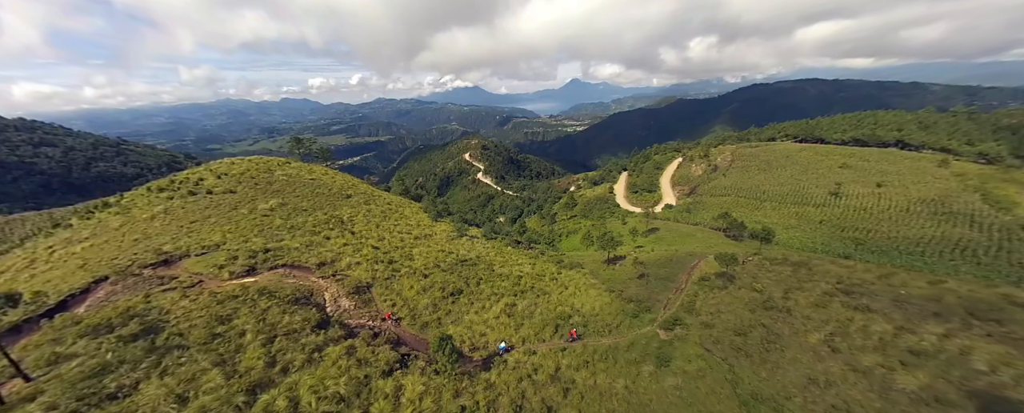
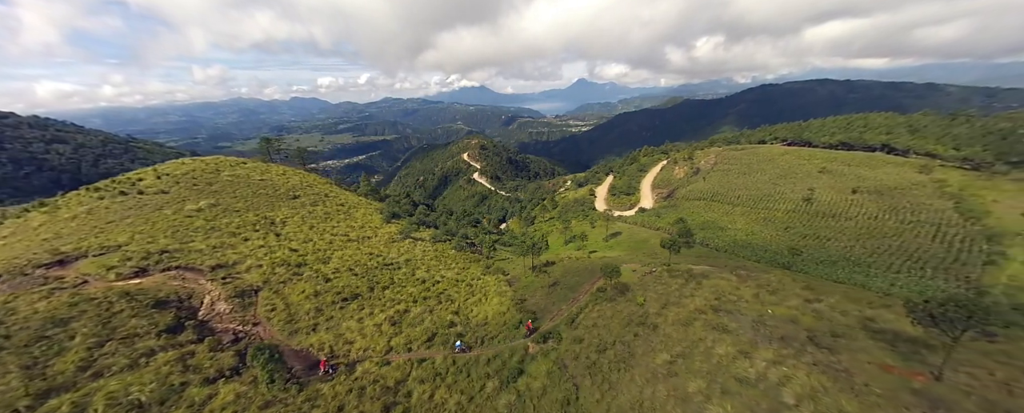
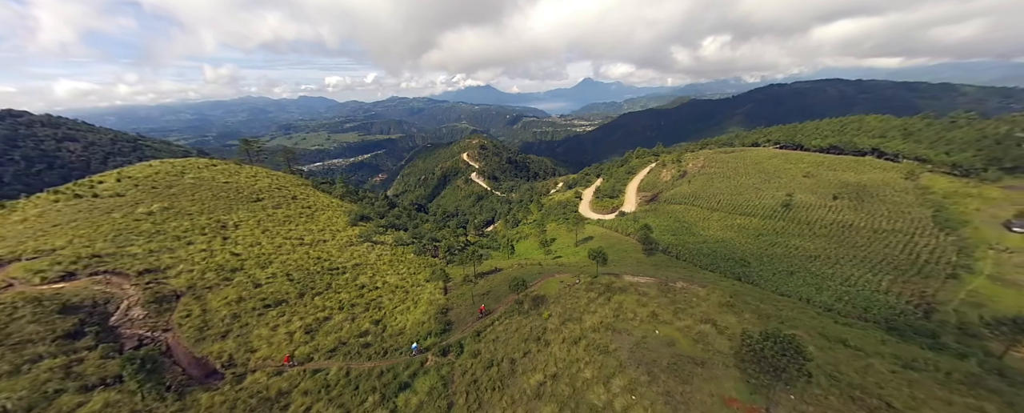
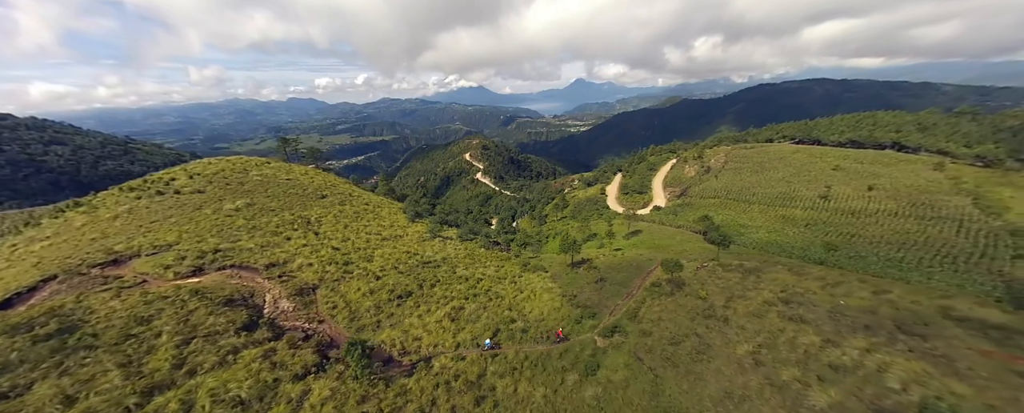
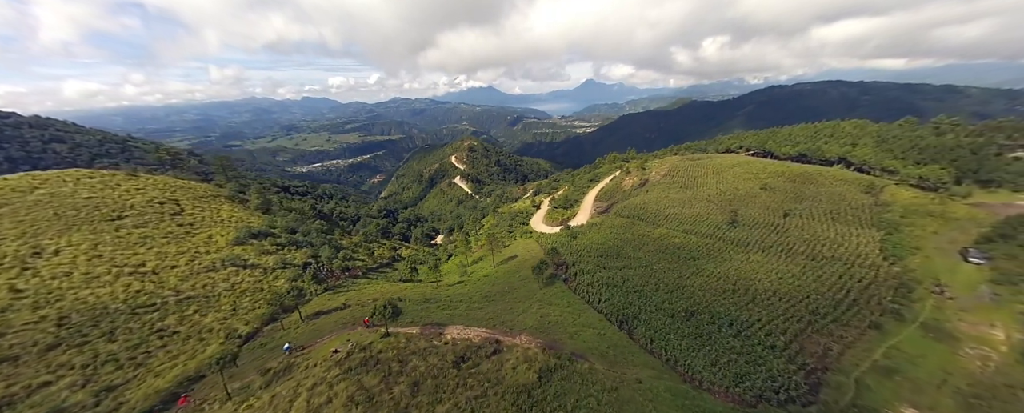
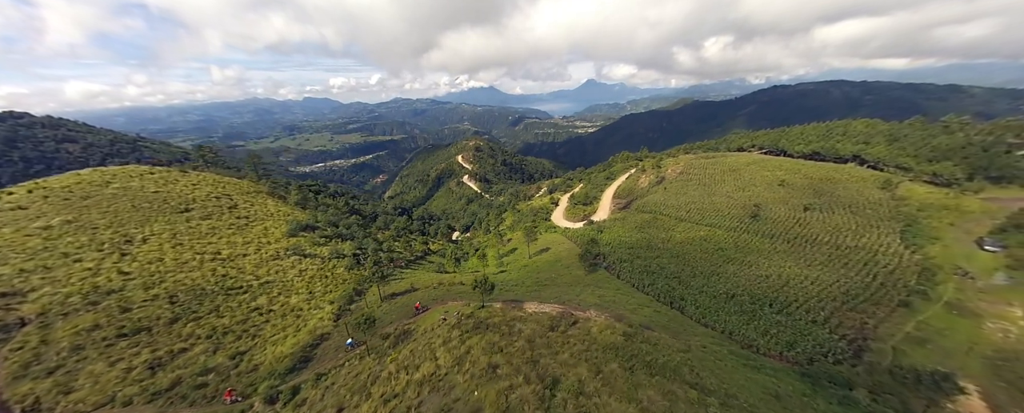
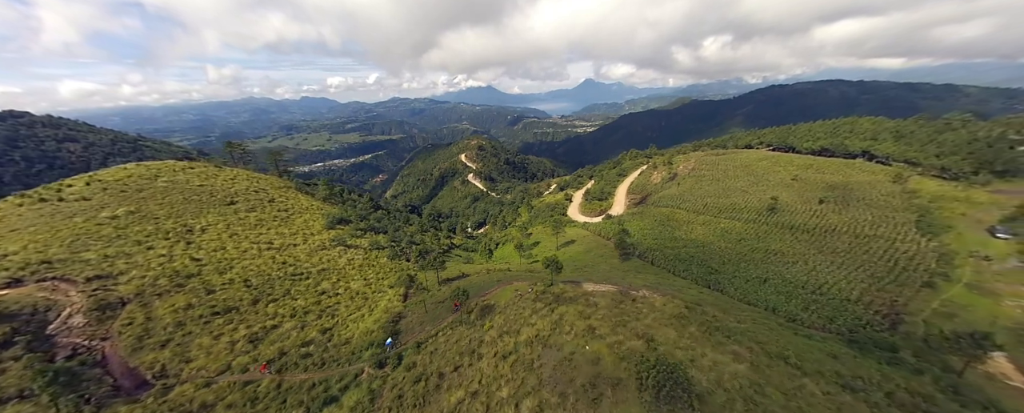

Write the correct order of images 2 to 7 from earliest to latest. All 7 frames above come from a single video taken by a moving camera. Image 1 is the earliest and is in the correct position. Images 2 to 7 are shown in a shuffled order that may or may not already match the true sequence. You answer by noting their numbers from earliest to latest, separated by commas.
4, 2, 3, 7, 6, 5
